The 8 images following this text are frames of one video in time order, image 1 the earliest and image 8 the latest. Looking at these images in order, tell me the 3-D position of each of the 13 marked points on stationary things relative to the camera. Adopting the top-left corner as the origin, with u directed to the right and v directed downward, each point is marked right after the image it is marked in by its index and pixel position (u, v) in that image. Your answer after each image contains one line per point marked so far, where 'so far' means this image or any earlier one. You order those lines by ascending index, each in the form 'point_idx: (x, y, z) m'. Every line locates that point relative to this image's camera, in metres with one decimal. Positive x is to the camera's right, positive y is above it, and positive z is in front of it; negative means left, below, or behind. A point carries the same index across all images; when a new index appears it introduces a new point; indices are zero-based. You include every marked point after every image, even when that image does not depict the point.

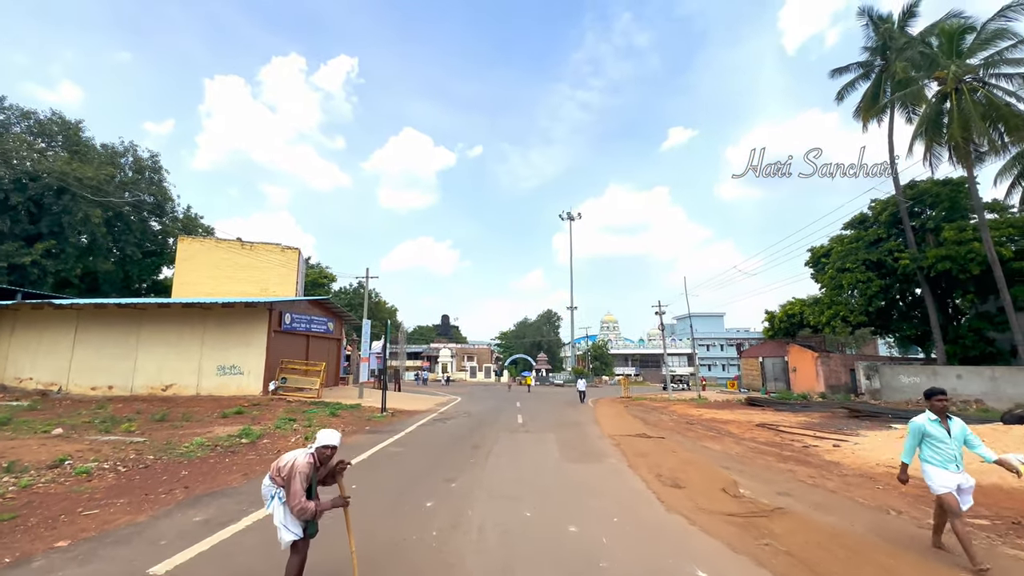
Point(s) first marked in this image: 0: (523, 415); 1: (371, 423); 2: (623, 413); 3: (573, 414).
0: (+0.4, -4.9, +19.6) m
1: (-4.5, -4.2, +16.0) m
2: (+4.4, -5.1, +19.9) m
3: (+2.3, -4.9, +19.5) m
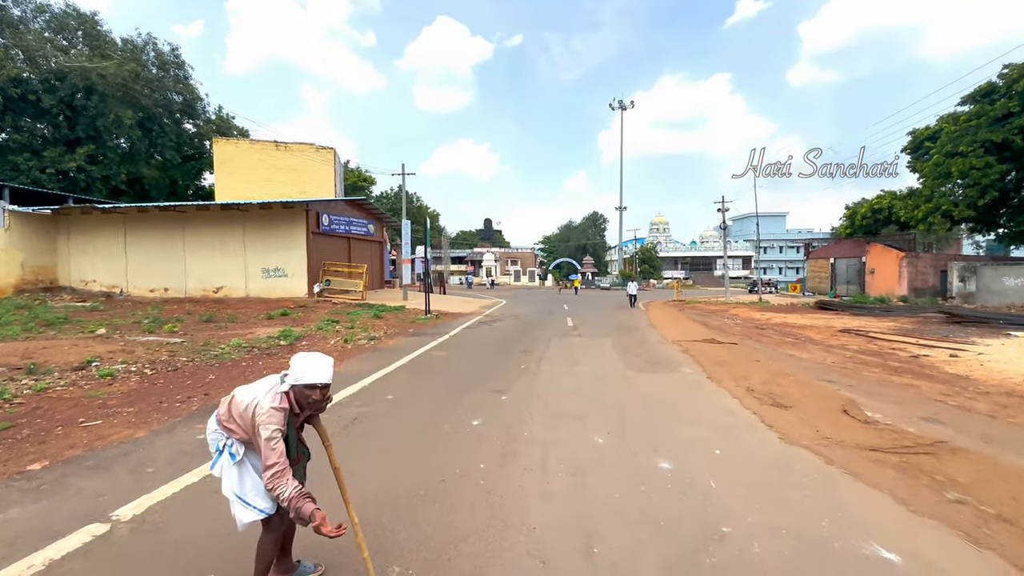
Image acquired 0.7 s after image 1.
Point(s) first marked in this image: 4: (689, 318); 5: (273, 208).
0: (+2.2, -1.1, +18.5) m
1: (-3.0, -1.1, +15.3) m
2: (+6.2, -1.2, +18.5) m
3: (+4.1, -1.1, +18.2) m
4: (+6.6, -1.2, +18.8) m
5: (-9.5, +3.2, +19.9) m
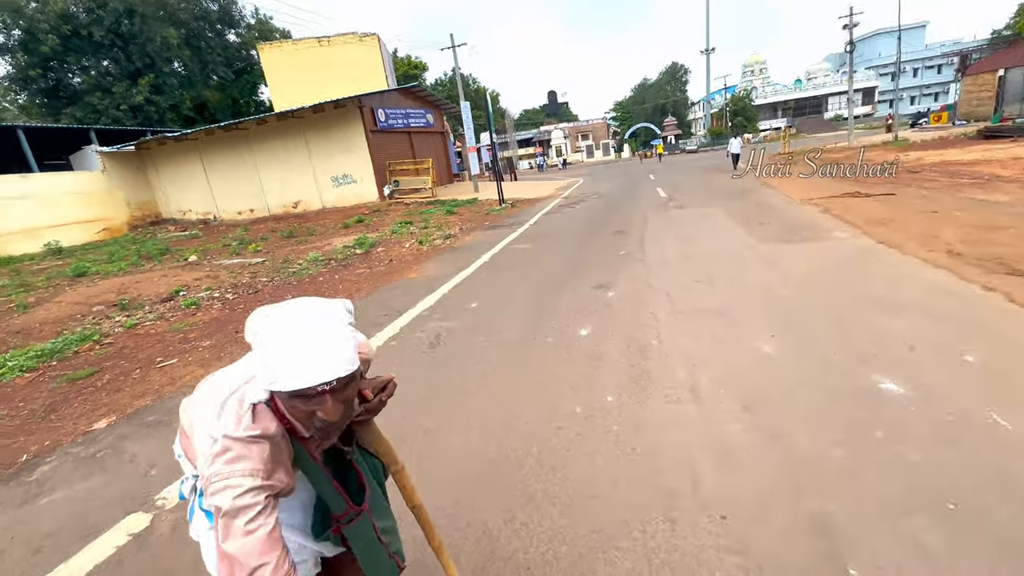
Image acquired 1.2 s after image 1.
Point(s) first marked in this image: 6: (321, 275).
0: (+4.9, +3.2, +16.5) m
1: (-0.6, +2.0, +14.3) m
2: (+8.9, +3.5, +15.9) m
3: (+6.8, +3.3, +15.9) m
4: (+9.3, +3.6, +16.1) m
5: (-6.9, +6.6, +18.8) m
6: (-2.9, +0.2, +7.8) m
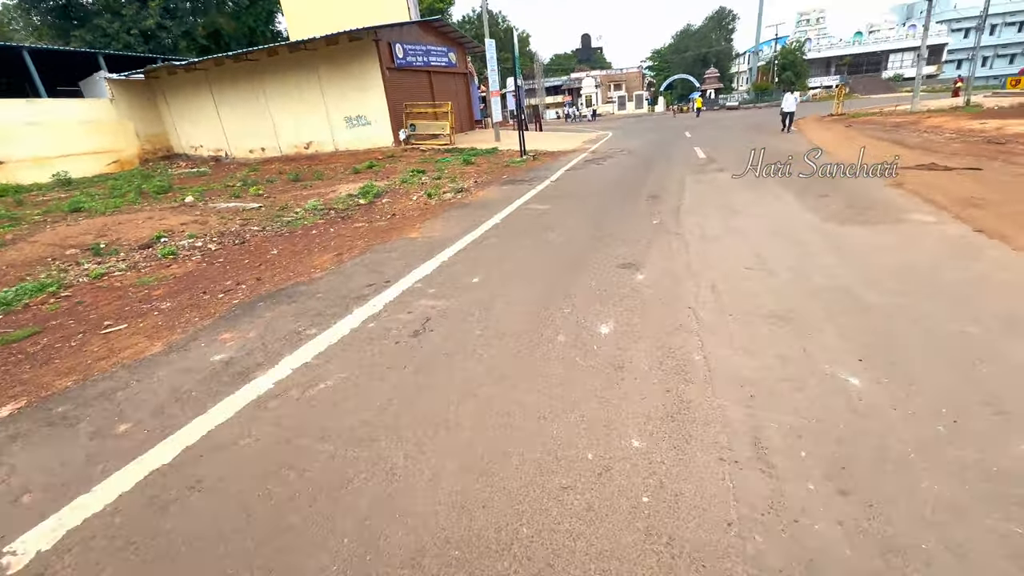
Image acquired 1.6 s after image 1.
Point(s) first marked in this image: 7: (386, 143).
0: (+5.6, +4.2, +15.1) m
1: (0.0, +3.1, +13.2) m
2: (+9.5, +4.2, +14.4) m
3: (+7.4, +4.1, +14.5) m
4: (+10.0, +4.3, +14.5) m
5: (-5.9, +8.5, +17.5) m
6: (-2.7, +0.9, +7.0) m
7: (-4.7, +5.3, +18.7) m
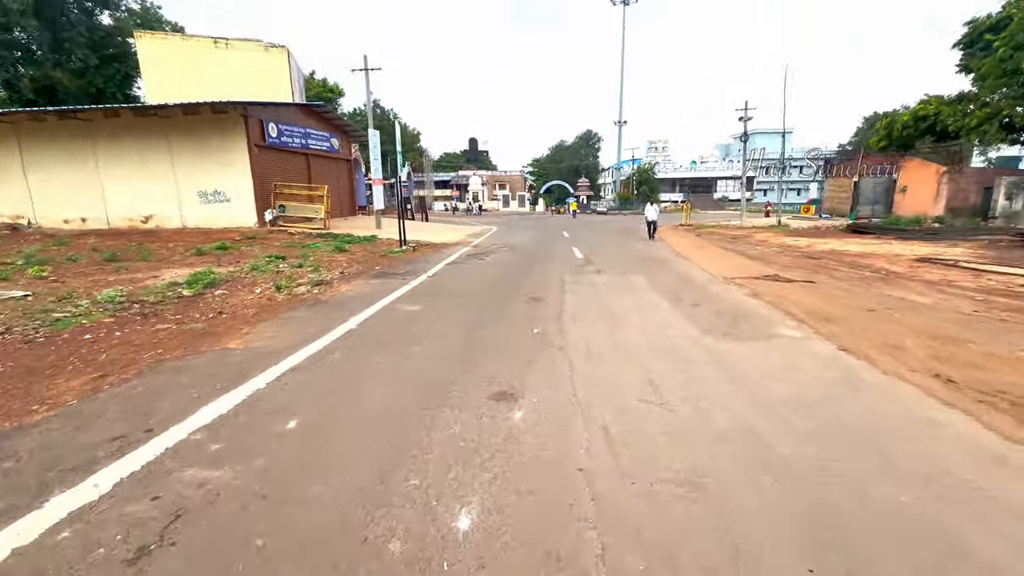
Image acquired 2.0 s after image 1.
0: (+2.0, +1.2, +15.5) m
1: (-3.0, +0.7, +12.2) m
2: (+6.0, +1.2, +15.6) m
3: (+4.0, +1.2, +15.3) m
4: (+6.4, +1.2, +15.9) m
5: (-9.7, +5.5, +16.0) m
6: (-4.3, -0.4, +5.3) m
7: (-8.8, +2.2, +16.8) m
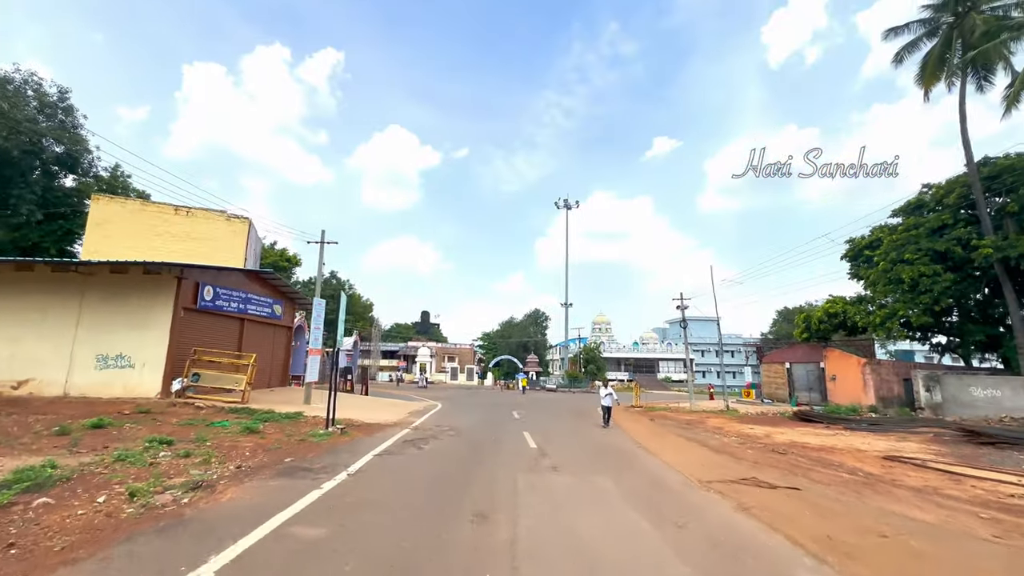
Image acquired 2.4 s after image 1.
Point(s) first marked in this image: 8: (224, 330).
0: (+0.5, -4.0, +13.9) m
1: (-4.2, -3.2, +10.3) m
2: (+4.5, -4.3, +14.5) m
3: (+2.5, -4.0, +13.9) m
4: (+4.8, -4.3, +14.8) m
5: (-11.2, +0.5, +14.8) m
6: (-4.8, -1.9, +3.3) m
7: (-10.3, -3.0, +14.5) m
8: (-10.1, -1.5, +17.7) m
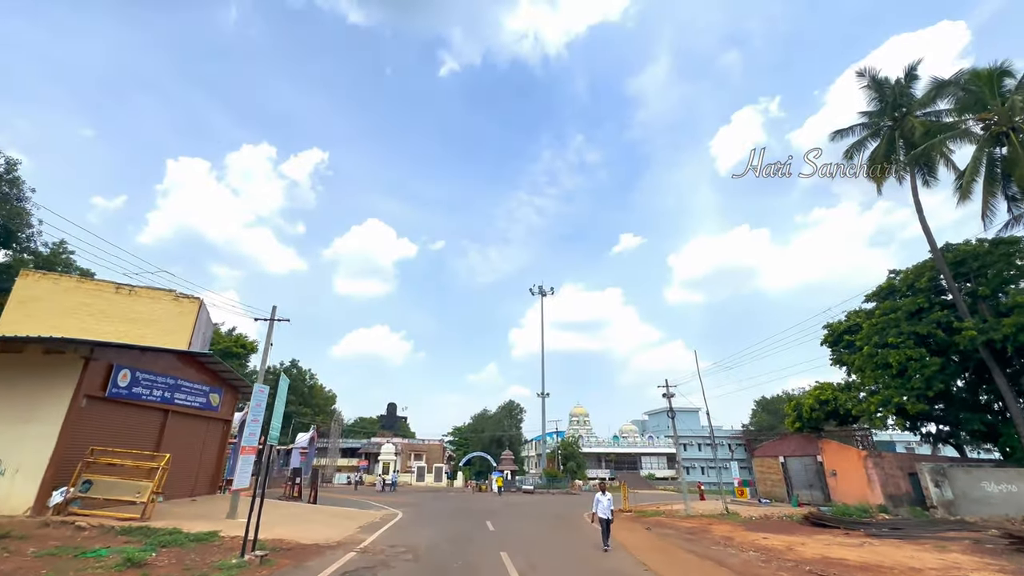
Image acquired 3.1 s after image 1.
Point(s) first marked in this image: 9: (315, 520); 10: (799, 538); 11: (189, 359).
0: (-0.1, -5.8, +11.2) m
1: (-4.6, -4.4, +7.4) m
2: (+3.9, -6.2, +11.8) m
3: (+1.9, -5.9, +11.2) m
4: (+4.2, -6.4, +12.1) m
5: (-11.8, -1.5, +12.1) m
6: (-4.8, -1.8, +0.8) m
7: (-10.9, -4.9, +11.3) m
8: (-10.9, -4.0, +14.8) m
9: (-6.2, -7.2, +15.9) m
10: (+8.9, -7.7, +15.7) m
11: (-10.7, -2.3, +16.8) m
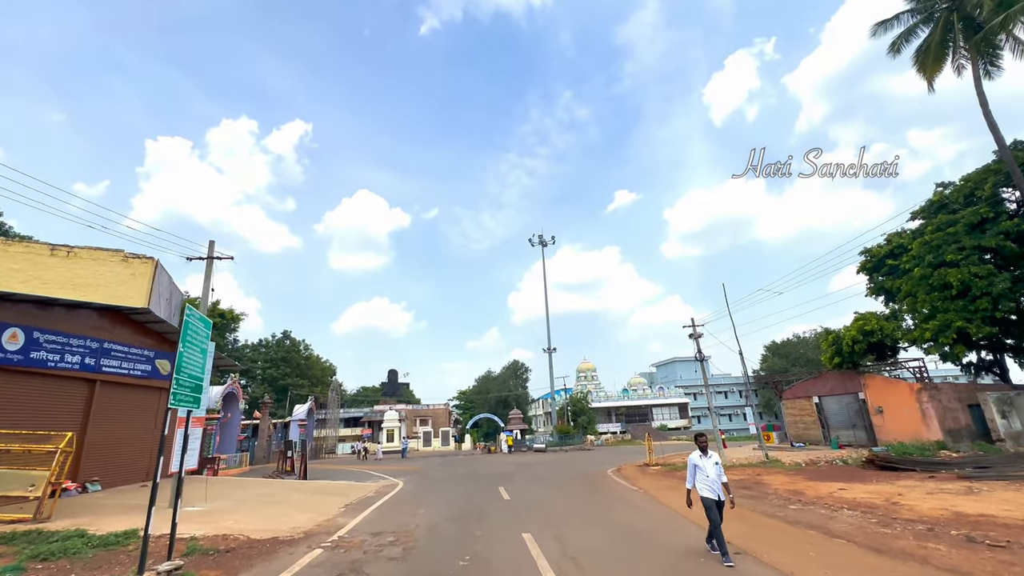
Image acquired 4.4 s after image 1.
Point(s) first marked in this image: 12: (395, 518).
0: (+0.4, -4.0, +8.2) m
1: (-4.2, -3.1, +4.3) m
2: (+4.3, -4.1, +8.9) m
3: (+2.3, -3.9, +8.3) m
4: (+4.7, -4.2, +9.2) m
5: (-11.6, -0.3, +8.8) m
6: (-4.5, -1.0, -2.5) m
7: (-10.5, -3.7, +8.3) m
8: (-10.5, -2.5, +11.6) m
9: (-5.7, -5.4, +12.9) m
10: (+9.4, -5.0, +12.8) m
11: (-10.5, -0.8, +13.5) m
12: (-2.4, -4.6, +10.3) m
